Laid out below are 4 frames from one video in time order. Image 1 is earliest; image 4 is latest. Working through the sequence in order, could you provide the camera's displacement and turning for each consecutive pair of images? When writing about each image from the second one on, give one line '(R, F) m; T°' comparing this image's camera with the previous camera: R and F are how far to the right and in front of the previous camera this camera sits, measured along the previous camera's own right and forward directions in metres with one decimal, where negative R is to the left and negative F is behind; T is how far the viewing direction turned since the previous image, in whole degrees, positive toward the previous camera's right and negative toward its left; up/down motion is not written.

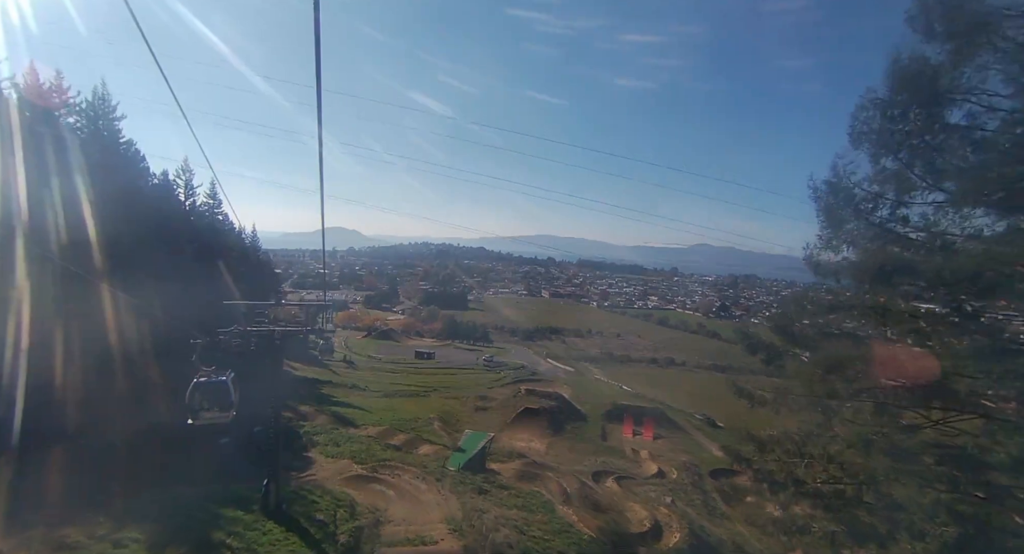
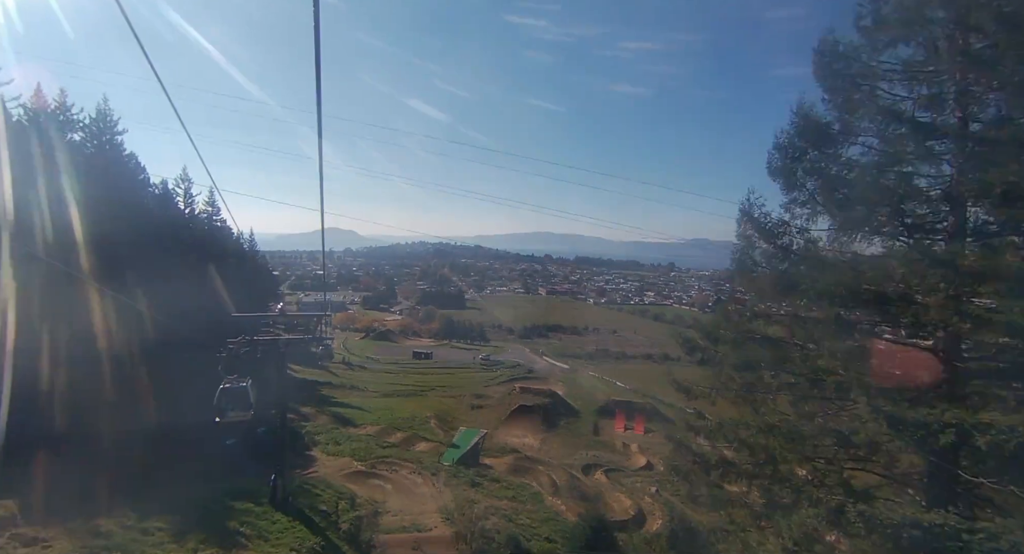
(+0.4, -1.1) m; 0°
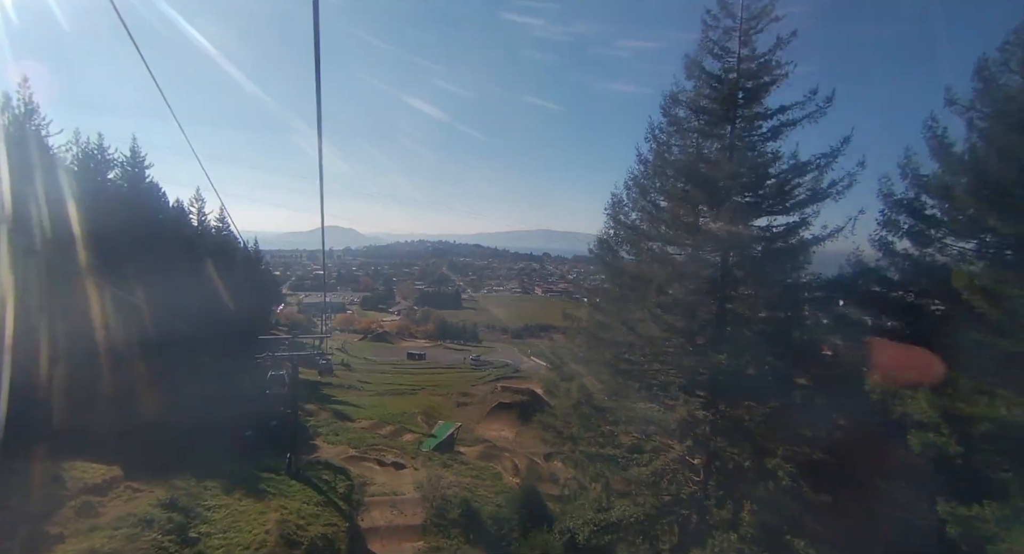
(+1.5, -4.5) m; 0°
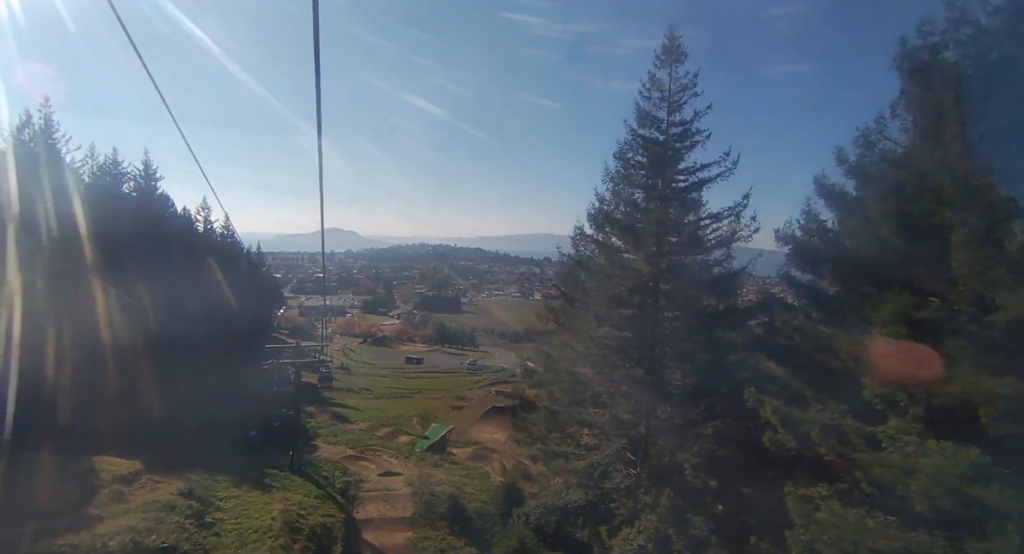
(+0.6, -1.7) m; 0°
